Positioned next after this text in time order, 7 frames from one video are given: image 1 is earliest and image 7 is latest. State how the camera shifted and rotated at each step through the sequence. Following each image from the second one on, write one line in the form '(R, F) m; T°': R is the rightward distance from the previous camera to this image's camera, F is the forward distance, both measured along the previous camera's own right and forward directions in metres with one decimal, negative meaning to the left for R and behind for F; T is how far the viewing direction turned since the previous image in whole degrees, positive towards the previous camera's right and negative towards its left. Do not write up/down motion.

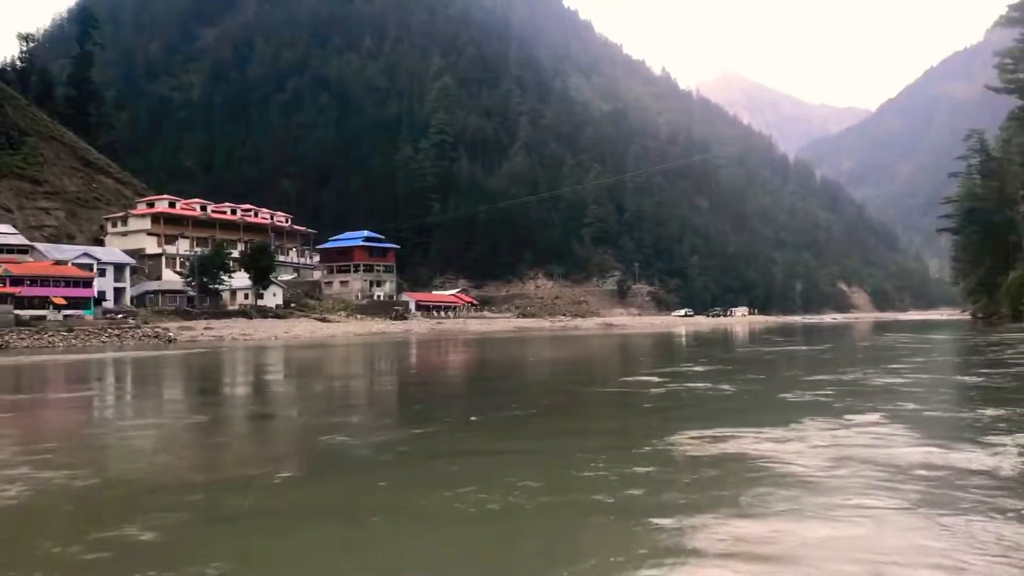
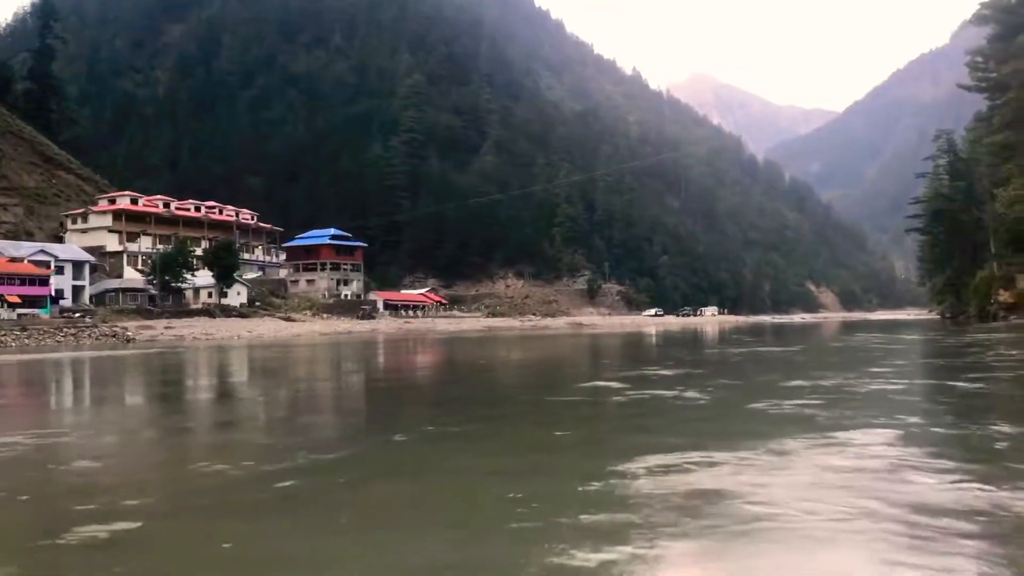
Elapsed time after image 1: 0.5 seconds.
(+0.4, -0.4) m; -4°
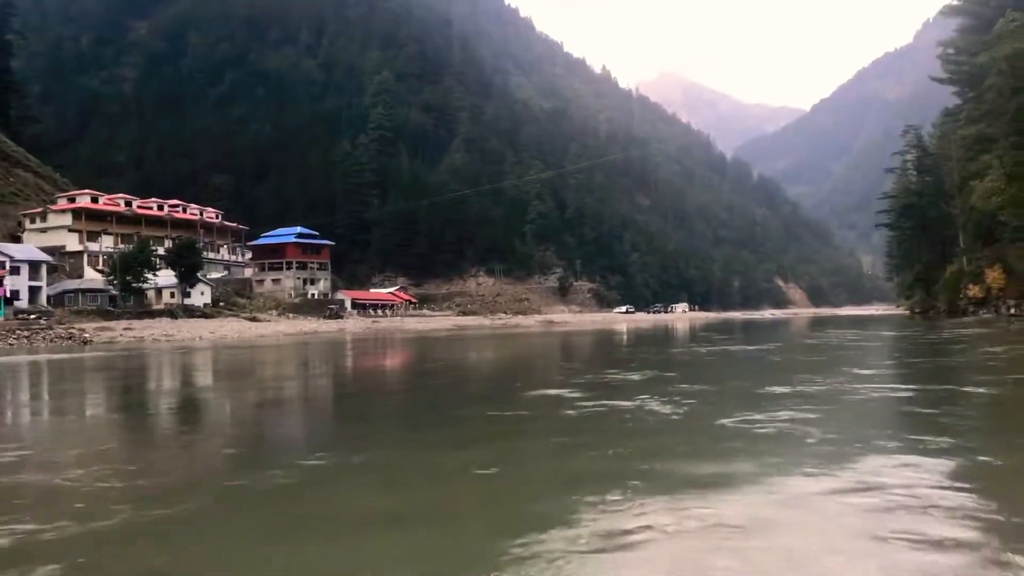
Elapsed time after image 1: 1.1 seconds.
(0.0, +0.1) m; +2°
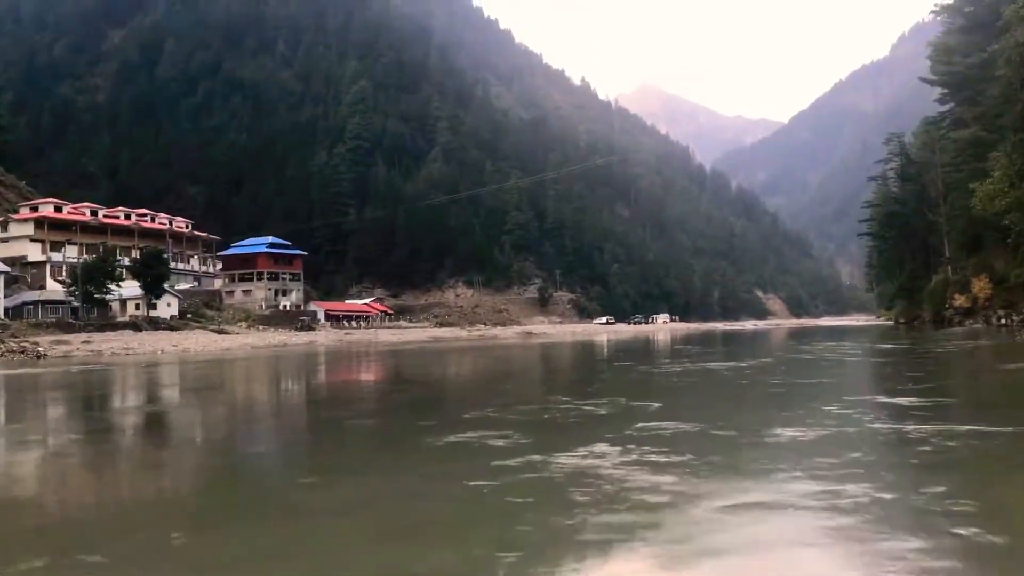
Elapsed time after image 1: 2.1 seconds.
(0.0, +0.2) m; +1°
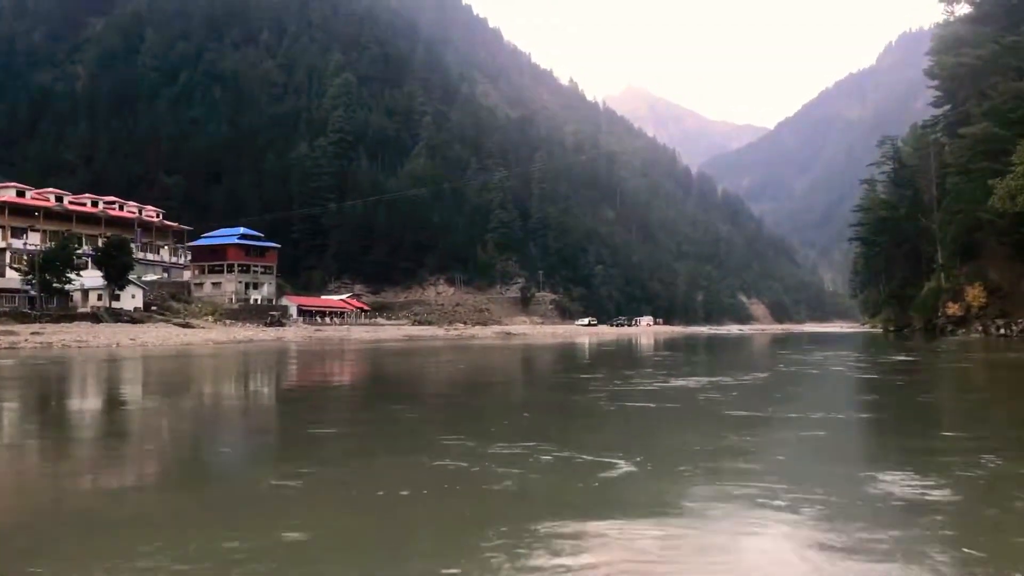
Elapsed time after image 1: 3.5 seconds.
(0.0, +0.3) m; +1°
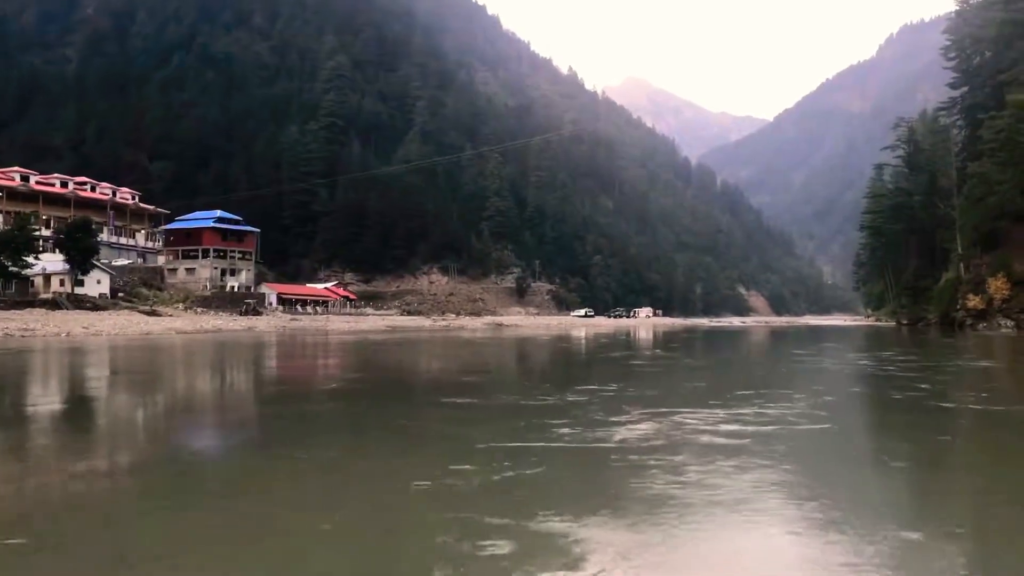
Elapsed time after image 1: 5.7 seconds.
(+0.1, +0.5) m; 0°
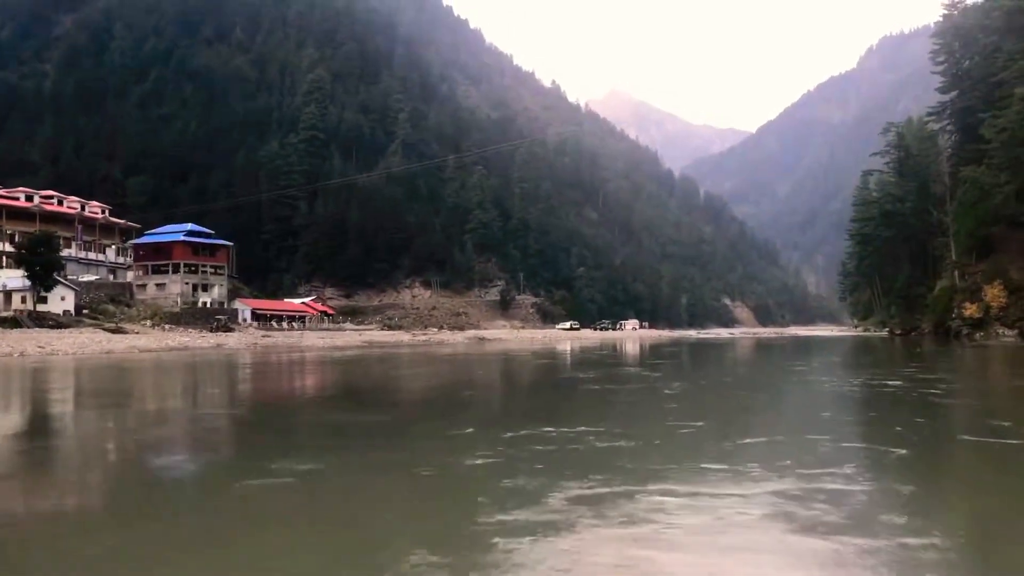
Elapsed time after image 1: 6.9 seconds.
(0.0, +0.3) m; +1°
